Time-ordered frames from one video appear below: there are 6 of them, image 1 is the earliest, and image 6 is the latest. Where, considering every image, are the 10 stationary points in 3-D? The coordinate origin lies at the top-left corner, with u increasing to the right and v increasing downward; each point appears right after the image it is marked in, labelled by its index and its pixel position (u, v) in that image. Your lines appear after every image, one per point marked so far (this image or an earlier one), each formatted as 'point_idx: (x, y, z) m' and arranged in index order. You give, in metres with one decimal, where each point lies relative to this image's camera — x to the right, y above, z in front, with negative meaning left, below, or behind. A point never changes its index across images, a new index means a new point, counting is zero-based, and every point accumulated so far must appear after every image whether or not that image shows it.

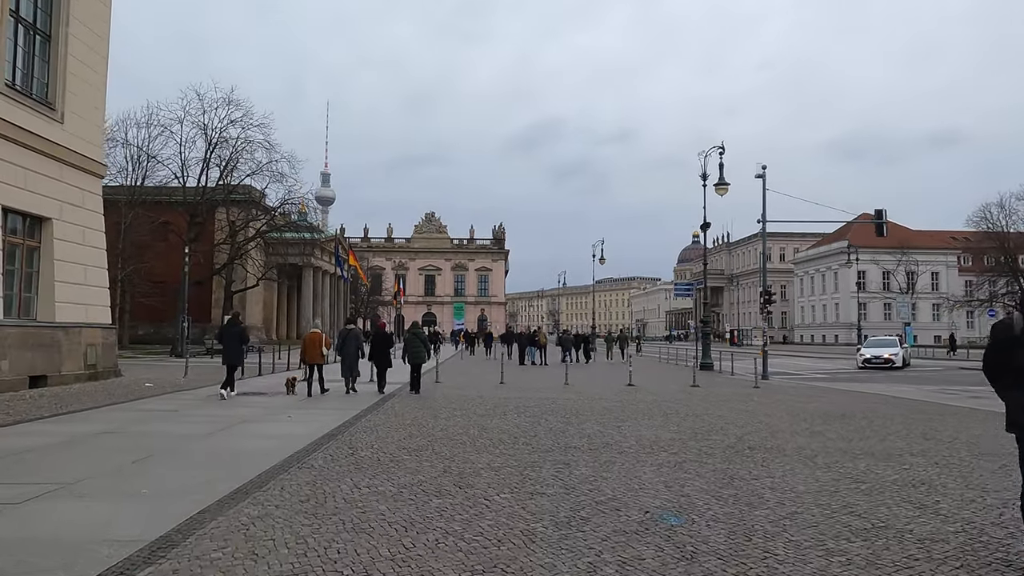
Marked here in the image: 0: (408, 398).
0: (-2.9, -3.1, +19.0) m
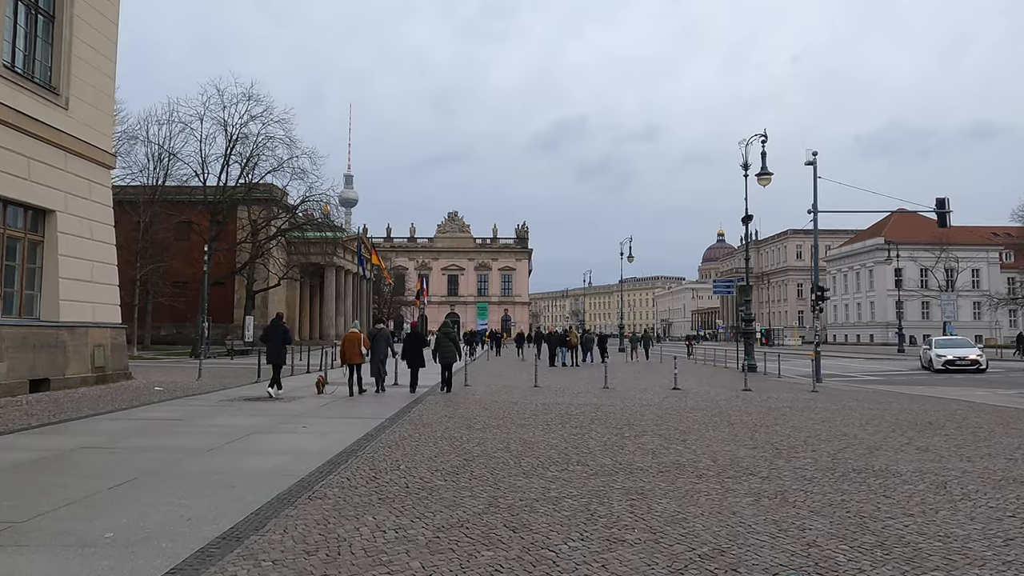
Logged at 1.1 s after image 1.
0: (-1.9, -3.0, +17.2) m
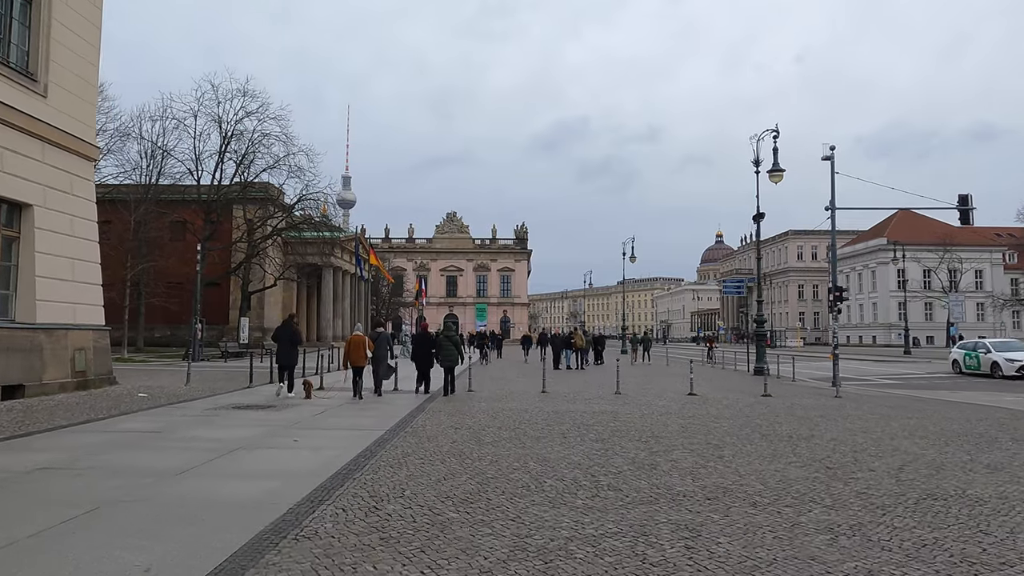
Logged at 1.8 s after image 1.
0: (-1.7, -3.0, +16.0) m
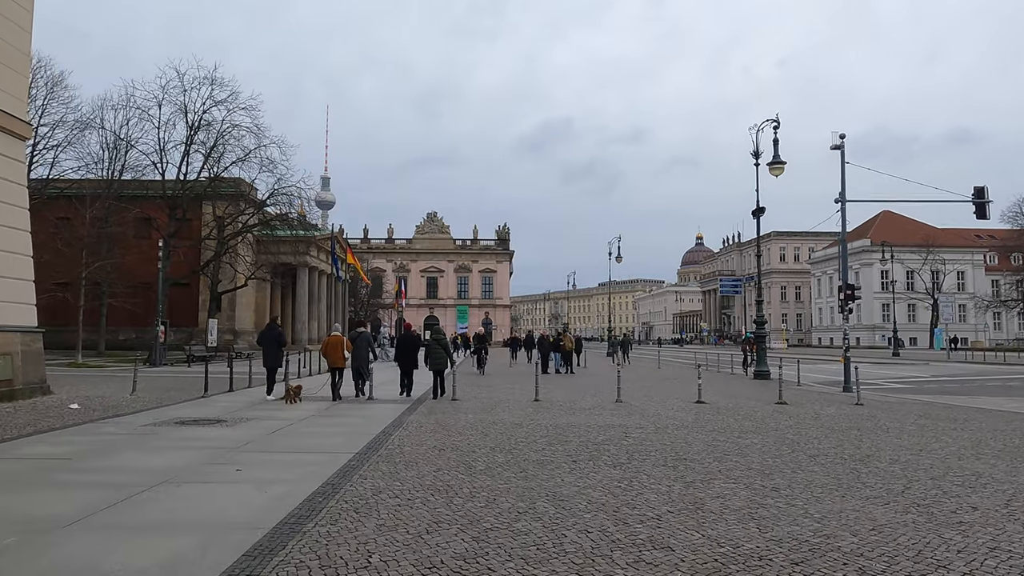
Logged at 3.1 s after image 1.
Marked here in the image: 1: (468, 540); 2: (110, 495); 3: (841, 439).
0: (-1.8, -2.8, +13.7) m
1: (-0.4, -2.3, +6.0) m
2: (-4.8, -2.5, +8.0) m
3: (+6.2, -2.8, +12.5) m
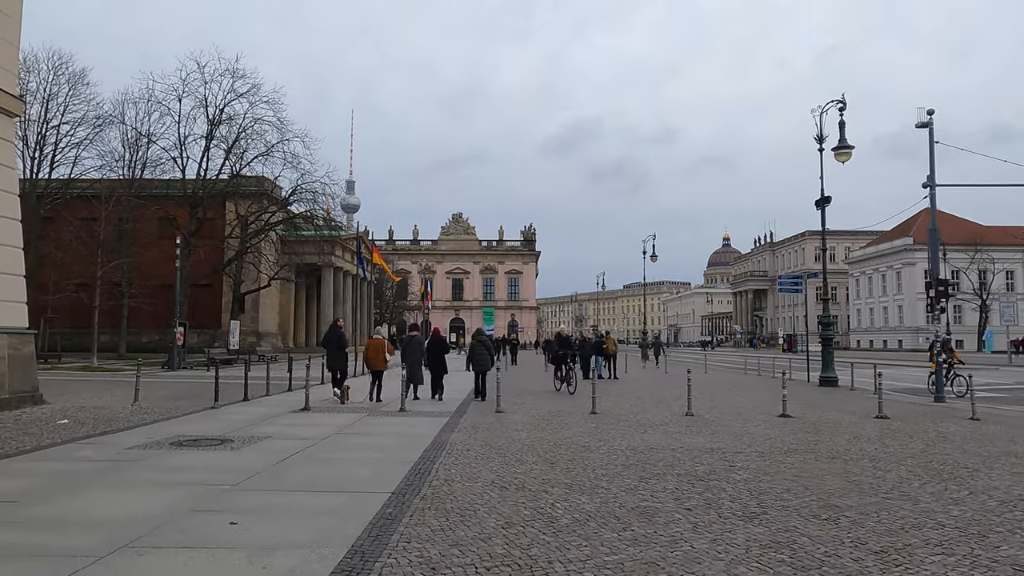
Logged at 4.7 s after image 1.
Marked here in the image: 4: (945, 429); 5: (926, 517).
0: (-0.7, -2.7, +11.2) m
1: (+0.5, -2.1, +3.4) m
2: (-3.9, -2.3, +5.6) m
3: (+7.3, -2.7, +9.7) m
4: (+9.5, -3.1, +14.6) m
5: (+4.4, -2.4, +7.0) m
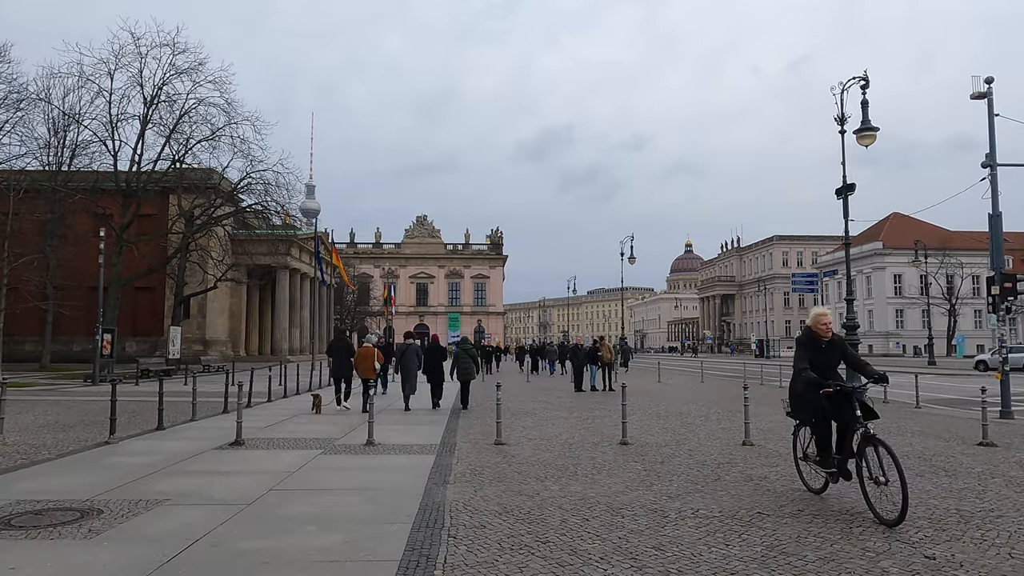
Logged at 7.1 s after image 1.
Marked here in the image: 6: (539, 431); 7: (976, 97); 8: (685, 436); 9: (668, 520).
0: (-0.3, -2.5, +7.0) m
1: (+1.3, -1.8, -0.6) m
2: (-3.2, -2.0, +1.3) m
3: (+7.7, -2.5, +6.1) m
4: (+9.7, -2.9, +11.0) m
5: (+5.0, -2.2, +3.2) m
6: (+0.5, -3.0, +14.2) m
7: (+14.1, +5.7, +19.8) m
8: (+2.7, -3.0, +13.3) m
9: (+1.6, -2.5, +7.0) m
